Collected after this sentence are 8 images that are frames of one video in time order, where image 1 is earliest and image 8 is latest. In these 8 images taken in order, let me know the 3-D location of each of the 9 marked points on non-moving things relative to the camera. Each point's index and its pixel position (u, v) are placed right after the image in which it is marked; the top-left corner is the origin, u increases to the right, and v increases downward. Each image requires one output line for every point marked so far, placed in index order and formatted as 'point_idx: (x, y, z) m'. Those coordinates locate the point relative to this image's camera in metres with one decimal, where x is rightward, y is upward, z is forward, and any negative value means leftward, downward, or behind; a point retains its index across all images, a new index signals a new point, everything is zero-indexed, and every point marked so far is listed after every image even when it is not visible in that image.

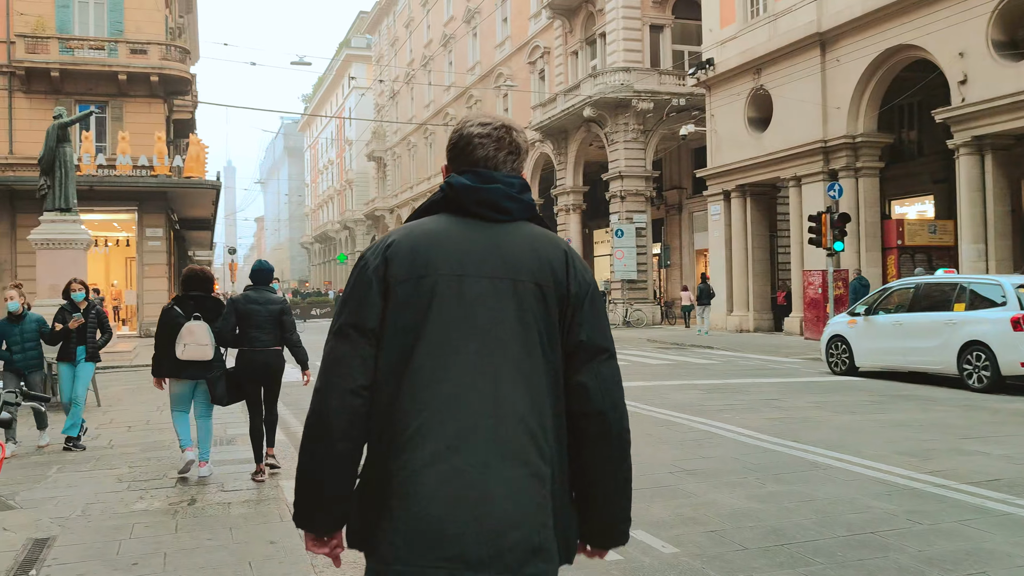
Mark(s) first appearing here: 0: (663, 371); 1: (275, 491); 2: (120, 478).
0: (+3.4, -1.9, +17.1) m
1: (-1.8, -1.5, +5.6) m
2: (-3.0, -1.5, +5.8) m
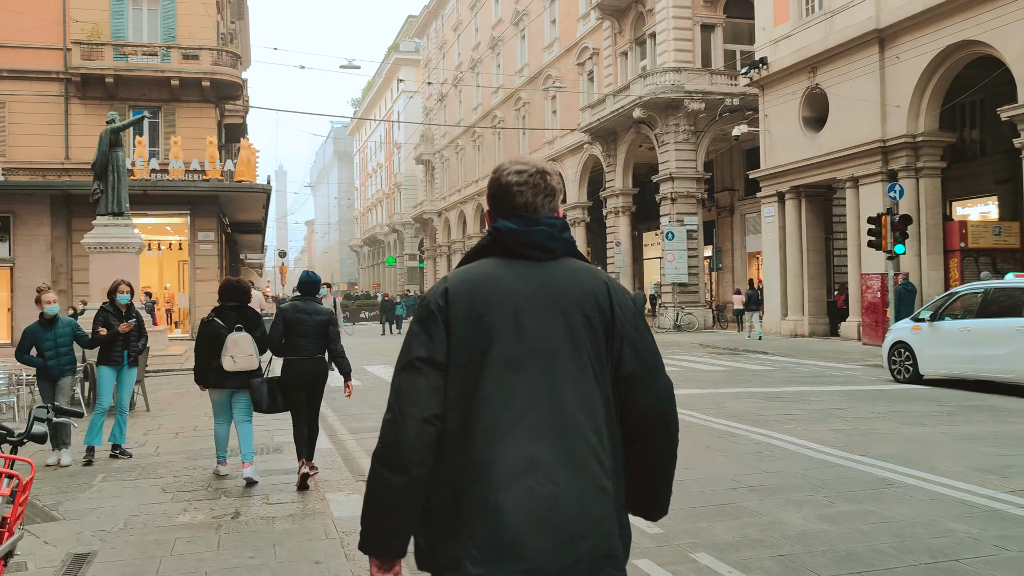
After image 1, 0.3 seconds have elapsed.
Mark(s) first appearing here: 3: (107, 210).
0: (+4.5, -2.0, +16.5) m
1: (-1.4, -1.5, +5.4) m
2: (-2.6, -1.5, +5.7) m
3: (-8.0, +1.6, +14.8) m
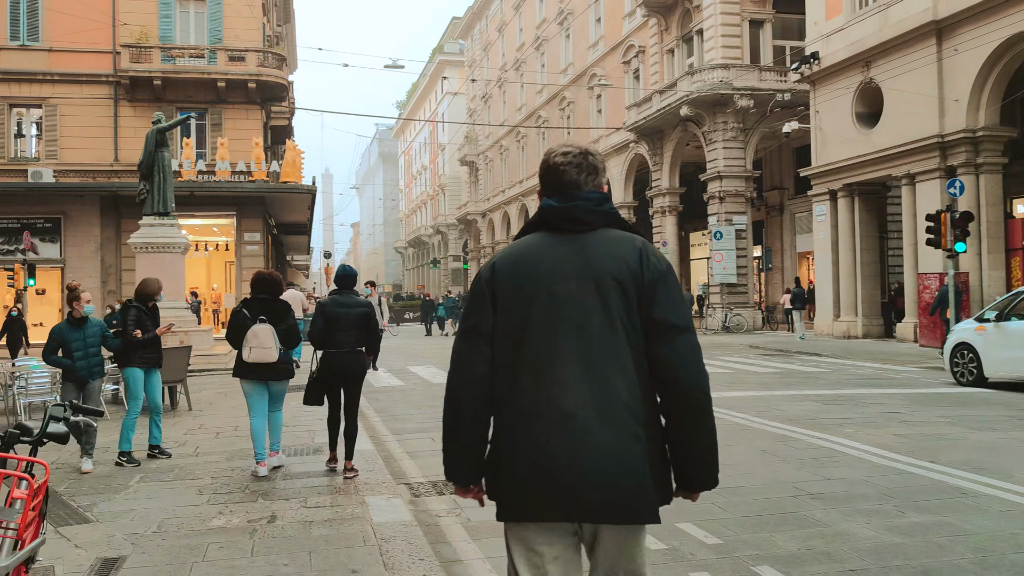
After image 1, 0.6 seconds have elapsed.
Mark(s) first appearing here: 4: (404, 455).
0: (+5.4, -1.9, +15.9) m
1: (-1.0, -1.5, +5.1) m
2: (-2.3, -1.5, +5.5) m
3: (-7.1, +1.6, +14.9) m
4: (-1.0, -1.5, +6.9) m
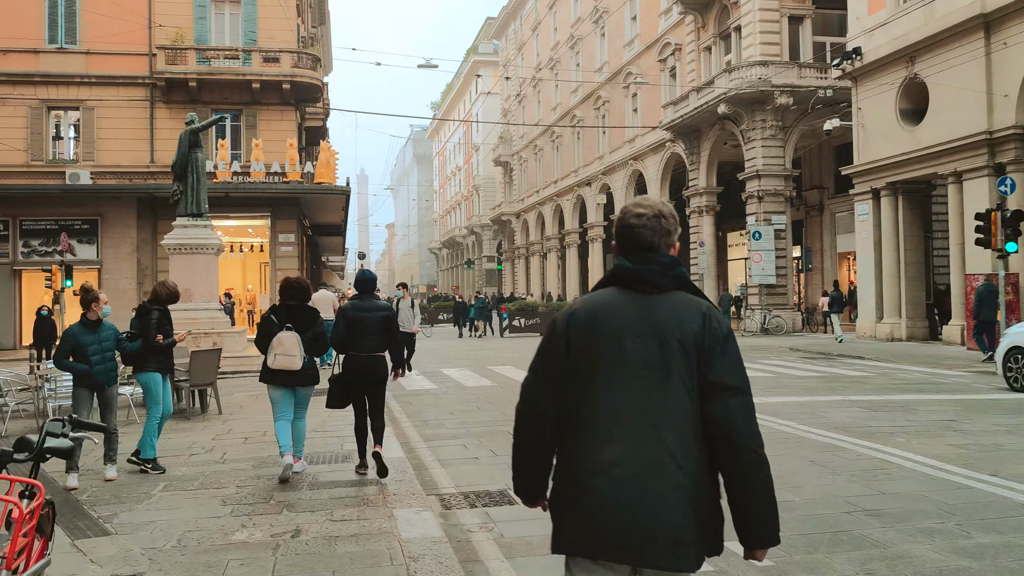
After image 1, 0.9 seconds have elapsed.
0: (+6.1, -2.0, +15.3) m
1: (-0.8, -1.5, +4.9) m
2: (-2.0, -1.5, +5.3) m
3: (-6.5, +1.5, +14.9) m
4: (-0.7, -1.5, +6.6) m
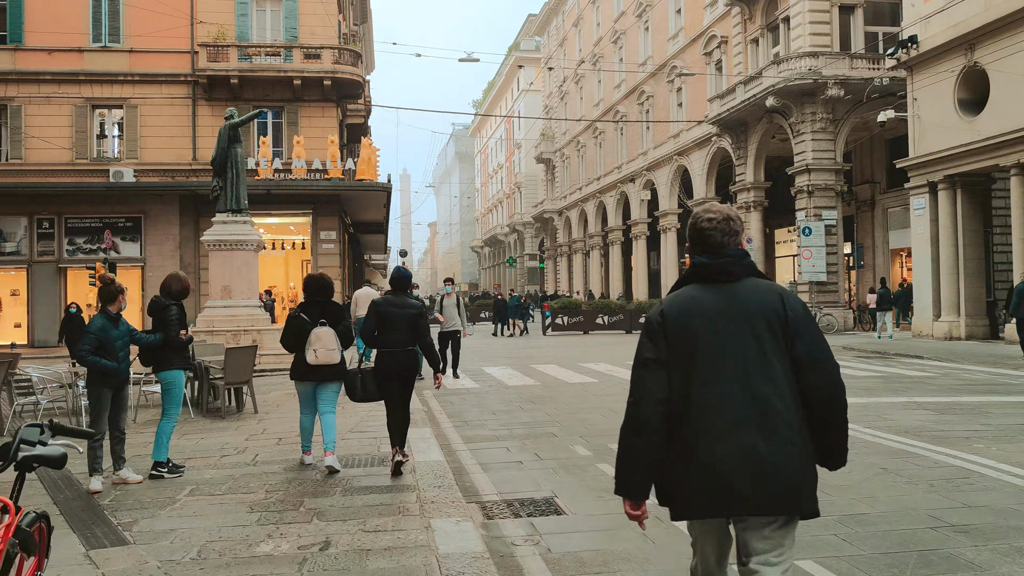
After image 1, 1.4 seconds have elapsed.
0: (+7.0, -1.9, +14.5) m
1: (-0.5, -1.5, +4.5) m
2: (-1.7, -1.4, +4.9) m
3: (-5.6, +1.6, +14.8) m
4: (-0.3, -1.5, +6.2) m
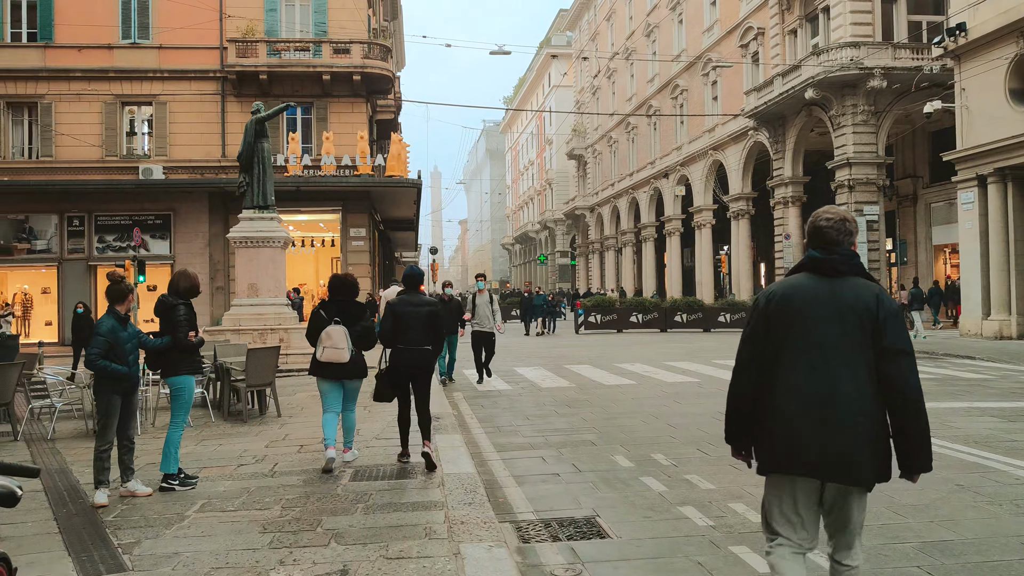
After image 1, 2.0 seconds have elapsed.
0: (+7.6, -1.8, +13.7) m
1: (-0.3, -1.5, +4.0) m
2: (-1.5, -1.4, +4.5) m
3: (-5.0, +1.6, +14.5) m
4: (0.0, -1.5, +5.7) m
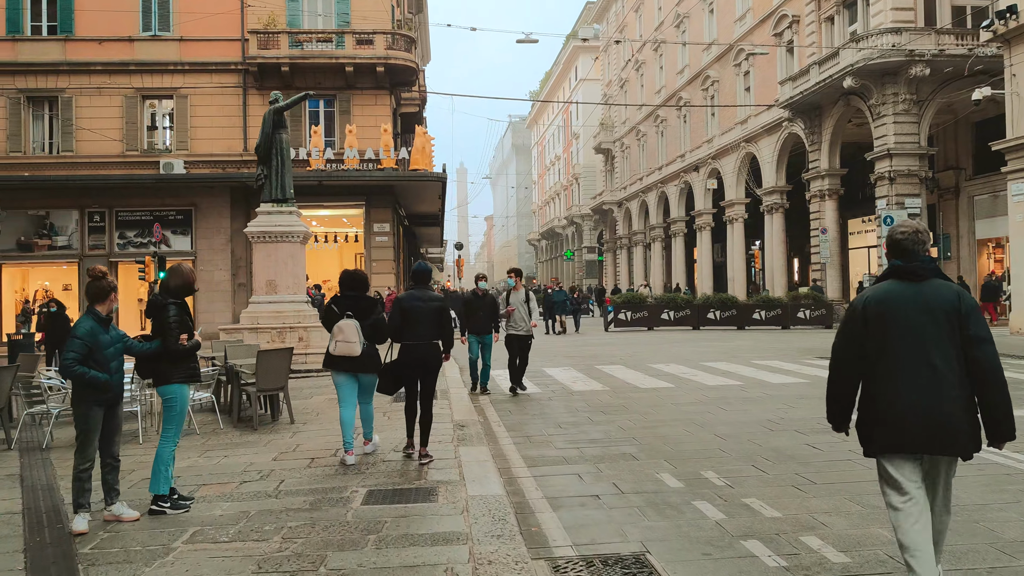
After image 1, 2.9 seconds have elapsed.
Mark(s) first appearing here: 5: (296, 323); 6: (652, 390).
0: (+8.1, -1.8, +12.8) m
1: (-0.1, -1.4, +3.3) m
2: (-1.3, -1.4, +3.9) m
3: (-4.5, +1.7, +14.0) m
4: (+0.2, -1.4, +5.0) m
5: (-3.9, -0.6, +13.6) m
6: (+1.9, -1.4, +10.2) m
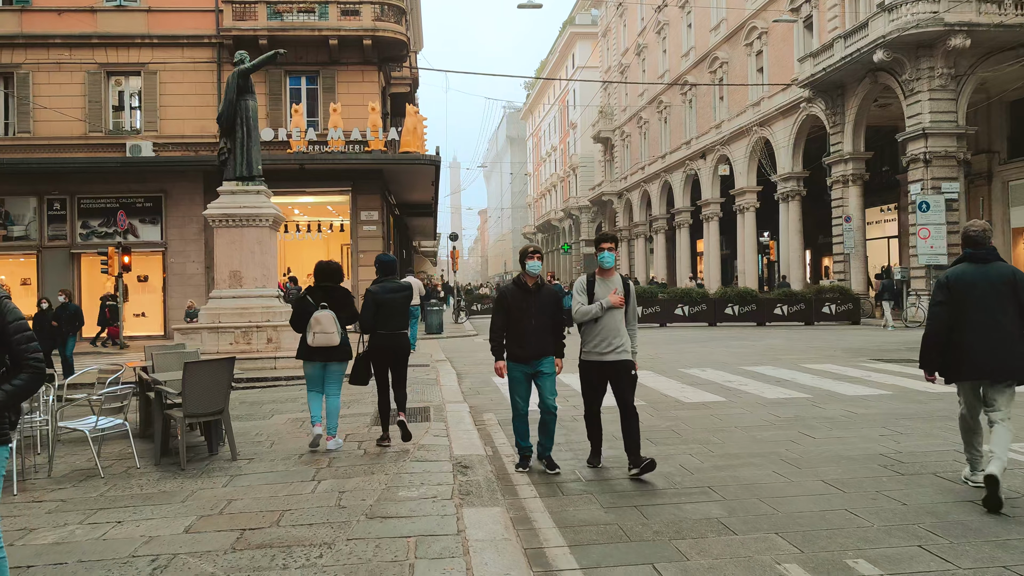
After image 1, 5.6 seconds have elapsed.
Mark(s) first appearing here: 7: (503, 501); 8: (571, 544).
0: (+8.2, -1.6, +10.8) m
1: (+0.1, -1.4, +1.2) m
2: (-1.1, -1.3, +1.8) m
3: (-4.4, +1.8, +11.9) m
4: (+0.4, -1.4, +3.0) m
5: (-3.8, -0.5, +11.5) m
6: (+2.0, -1.3, +8.1) m
7: (0.0, -1.3, +4.7) m
8: (+0.3, -1.3, +4.0) m
